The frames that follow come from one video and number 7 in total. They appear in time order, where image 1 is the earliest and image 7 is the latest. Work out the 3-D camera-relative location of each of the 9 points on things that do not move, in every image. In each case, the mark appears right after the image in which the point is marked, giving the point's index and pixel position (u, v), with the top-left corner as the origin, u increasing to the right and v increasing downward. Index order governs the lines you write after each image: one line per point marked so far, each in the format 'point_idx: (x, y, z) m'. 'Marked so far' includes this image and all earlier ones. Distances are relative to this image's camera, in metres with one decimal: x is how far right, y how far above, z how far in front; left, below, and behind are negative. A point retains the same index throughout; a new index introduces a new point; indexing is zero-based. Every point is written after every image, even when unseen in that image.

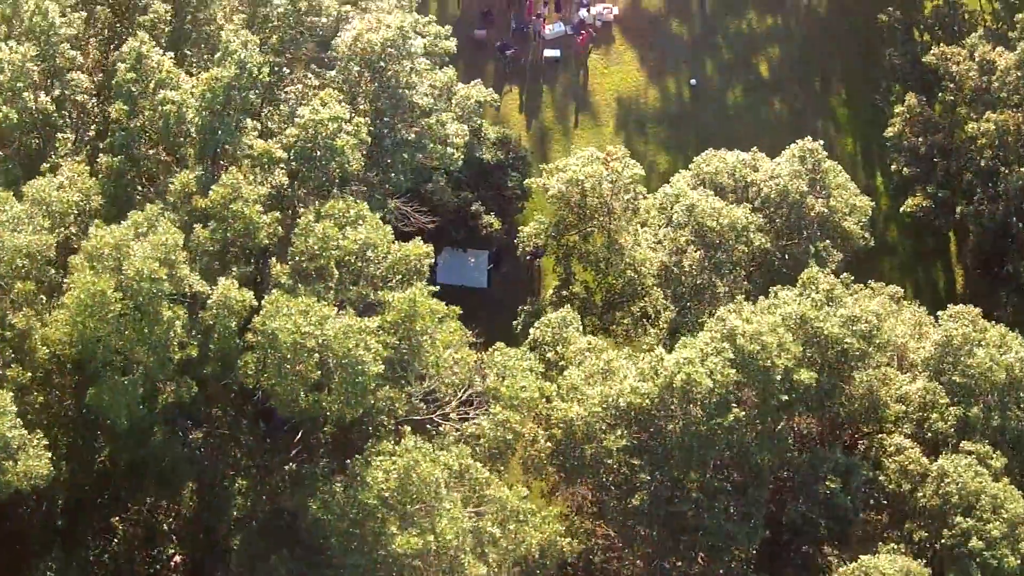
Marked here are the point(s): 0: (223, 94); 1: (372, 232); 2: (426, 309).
0: (-7.2, +4.8, +17.1) m
1: (-3.4, +1.3, +16.8) m
2: (-2.0, -0.5, +16.4) m
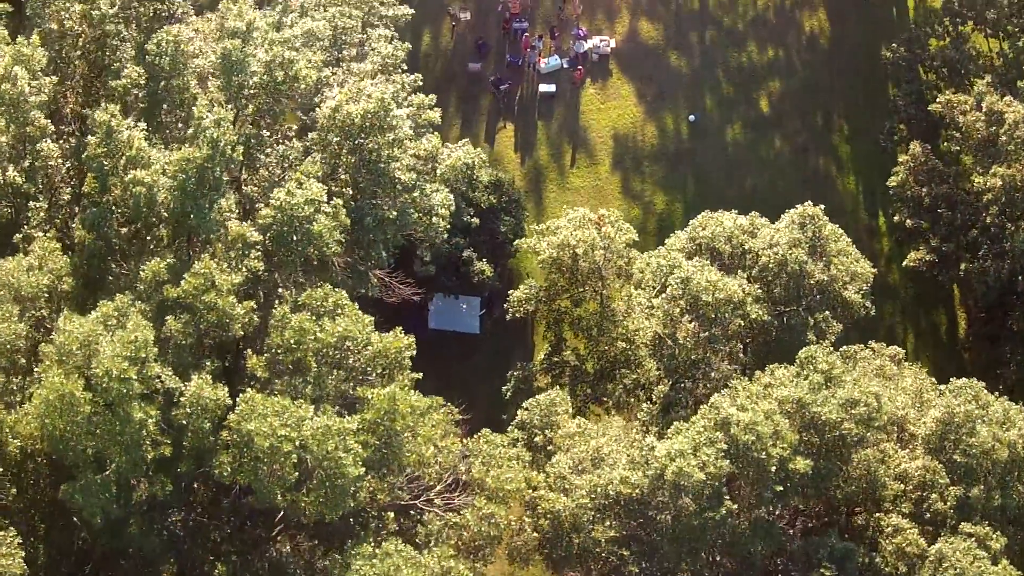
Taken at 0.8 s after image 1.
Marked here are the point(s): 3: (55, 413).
0: (-7.5, +2.7, +16.4) m
1: (-3.7, -0.9, +16.1) m
2: (-2.4, -2.7, +15.8) m
3: (-10.0, -2.7, +15.0) m
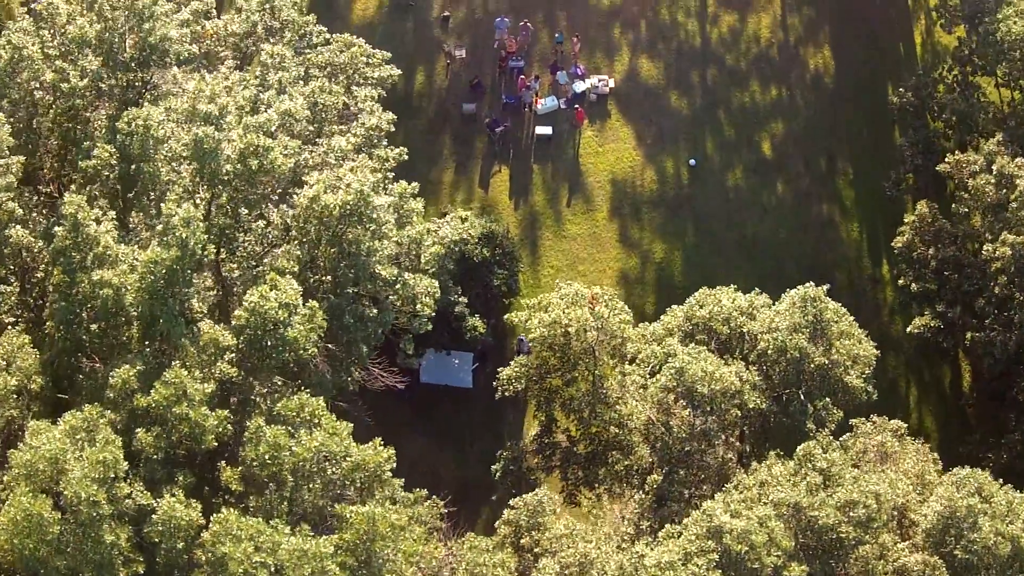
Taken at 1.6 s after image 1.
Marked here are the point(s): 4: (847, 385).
0: (-7.8, +0.2, +15.7) m
1: (-4.1, -3.3, +15.5) m
2: (-2.7, -5.2, +15.2) m
3: (-10.3, -5.1, +14.5) m
4: (+9.5, -2.7, +19.7) m
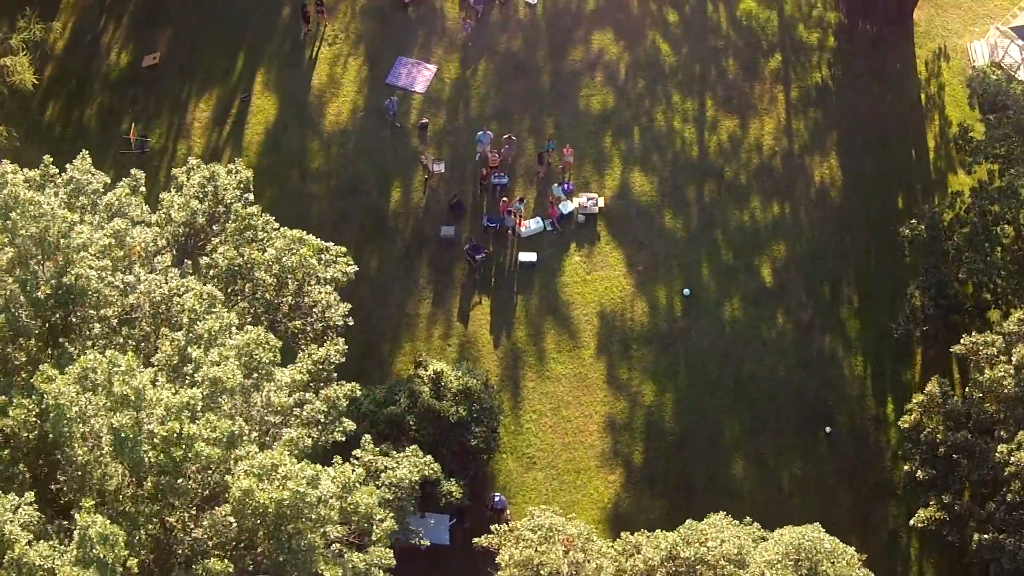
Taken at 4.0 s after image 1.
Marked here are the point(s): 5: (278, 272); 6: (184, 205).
0: (-8.8, -6.4, +14.1) m
1: (-5.0, -10.0, +14.1) m
2: (-3.7, -11.8, +13.8) m
3: (-11.3, -11.8, +13.2) m
4: (+8.6, -9.2, +18.1) m
5: (-6.5, +0.4, +19.3) m
6: (-9.4, +2.4, +19.7) m
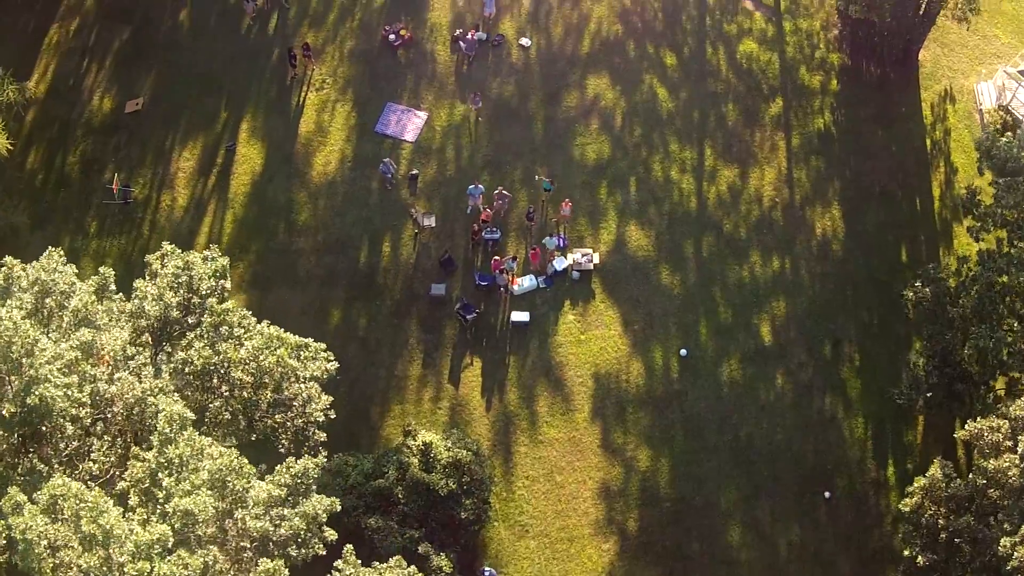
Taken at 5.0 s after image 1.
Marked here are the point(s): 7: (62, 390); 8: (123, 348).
0: (-9.1, -9.2, +13.6) m
1: (-5.3, -12.7, +13.6) m
2: (-4.0, -14.6, +13.4) m
3: (-11.6, -14.6, +12.8) m
4: (+8.3, -11.8, +17.6) m
5: (-6.9, -2.3, +18.6) m
6: (-9.7, -0.2, +19.0) m
7: (-10.5, -2.3, +16.2) m
8: (-10.0, -1.4, +17.9) m
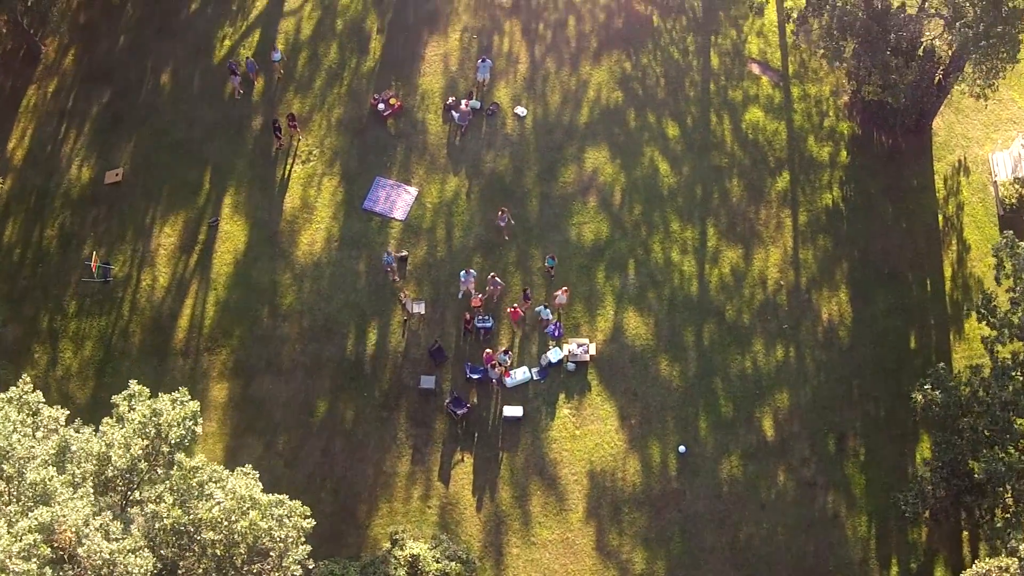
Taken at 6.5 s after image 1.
0: (-9.5, -13.3, +12.9) m
1: (-5.7, -16.9, +13.0) m
2: (-4.4, -18.7, +12.9) m
3: (-12.0, -18.7, +12.3) m
4: (+7.9, -15.9, +16.9) m
5: (-7.2, -6.2, +17.7) m
6: (-10.0, -4.2, +18.0) m
7: (-10.8, -6.3, +15.3) m
8: (-10.3, -5.4, +17.0) m
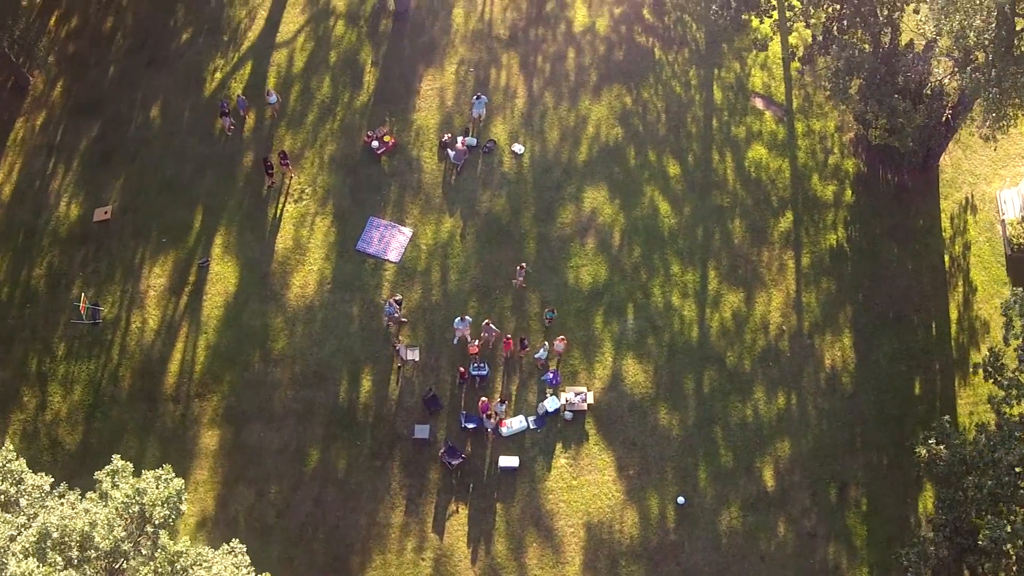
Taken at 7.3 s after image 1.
0: (-9.7, -15.3, +12.5) m
1: (-6.0, -18.9, +12.7) m
2: (-4.7, -20.8, +12.6) m
3: (-12.3, -20.8, +12.1) m
4: (+7.6, -17.9, +16.5) m
5: (-7.4, -8.2, +17.2) m
6: (-10.2, -6.1, +17.5) m
7: (-11.0, -8.3, +14.9) m
8: (-10.5, -7.3, +16.5) m
